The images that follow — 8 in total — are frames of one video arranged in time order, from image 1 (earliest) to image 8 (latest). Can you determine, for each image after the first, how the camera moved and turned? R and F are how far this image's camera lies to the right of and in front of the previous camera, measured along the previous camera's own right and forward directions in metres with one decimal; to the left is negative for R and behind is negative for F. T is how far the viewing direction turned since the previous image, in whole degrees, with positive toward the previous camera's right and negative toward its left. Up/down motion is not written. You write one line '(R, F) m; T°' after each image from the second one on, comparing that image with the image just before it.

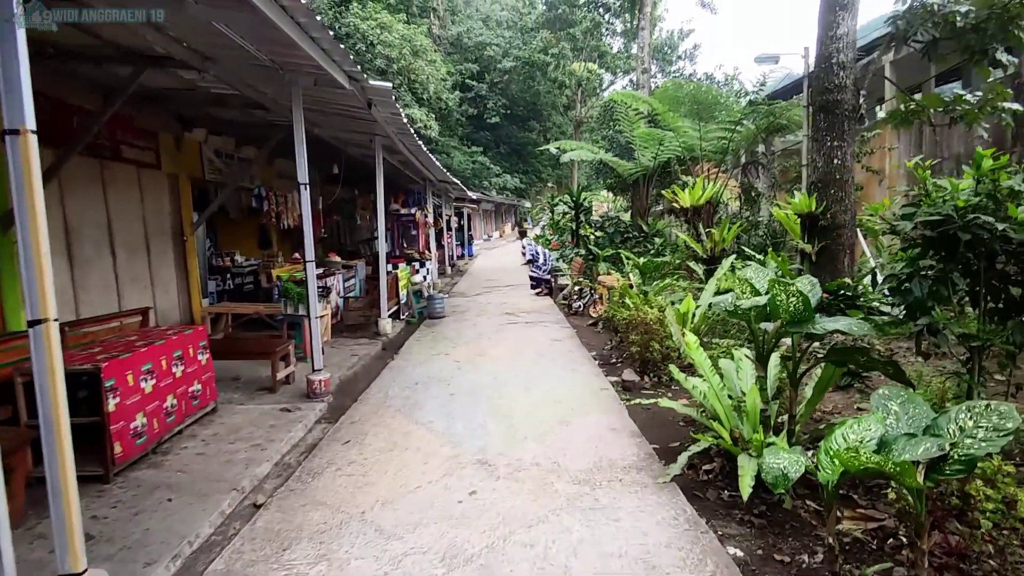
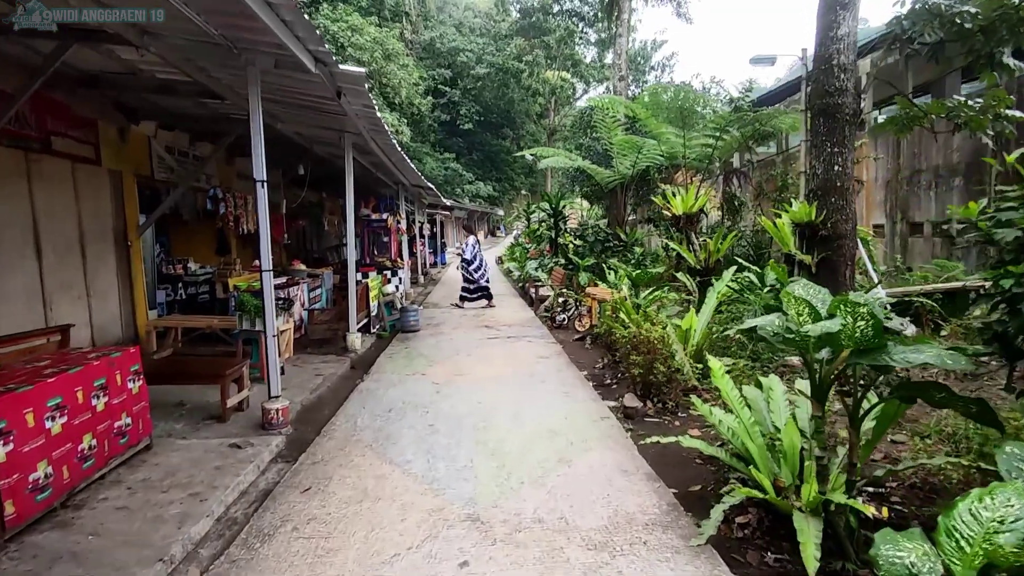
(-0.1, +0.5) m; +3°
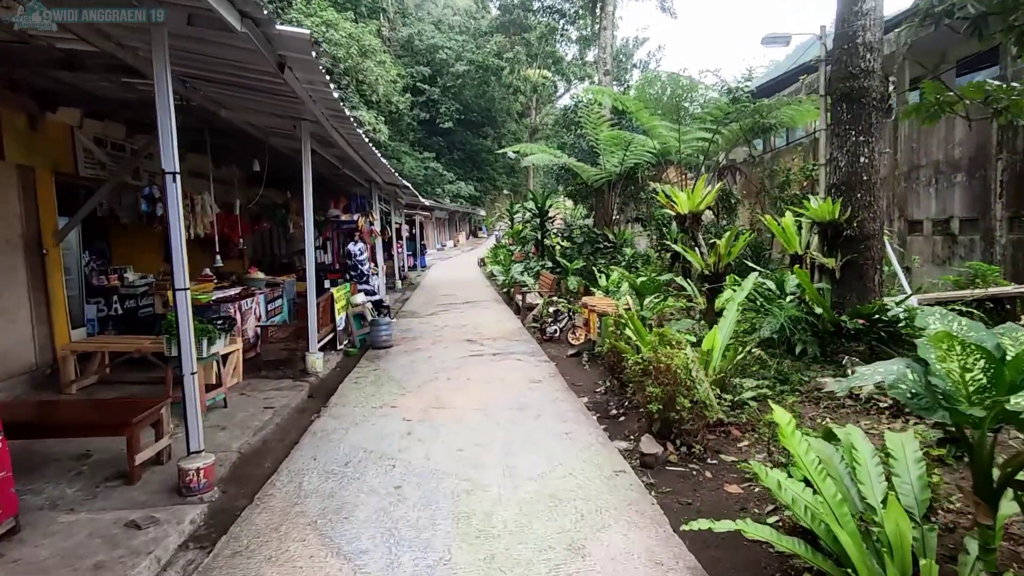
(0.0, +0.8) m; +2°
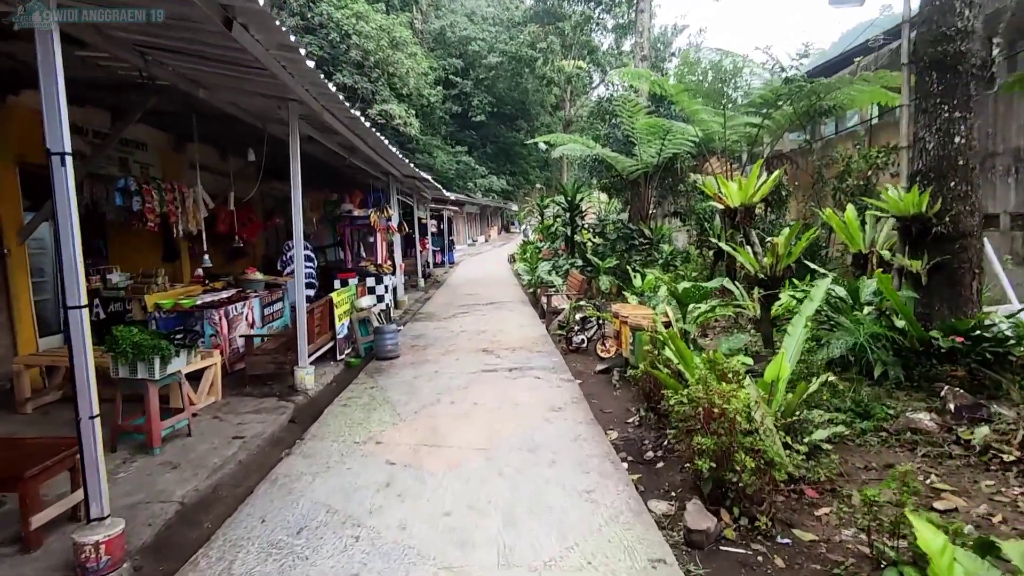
(+0.1, +0.8) m; -3°
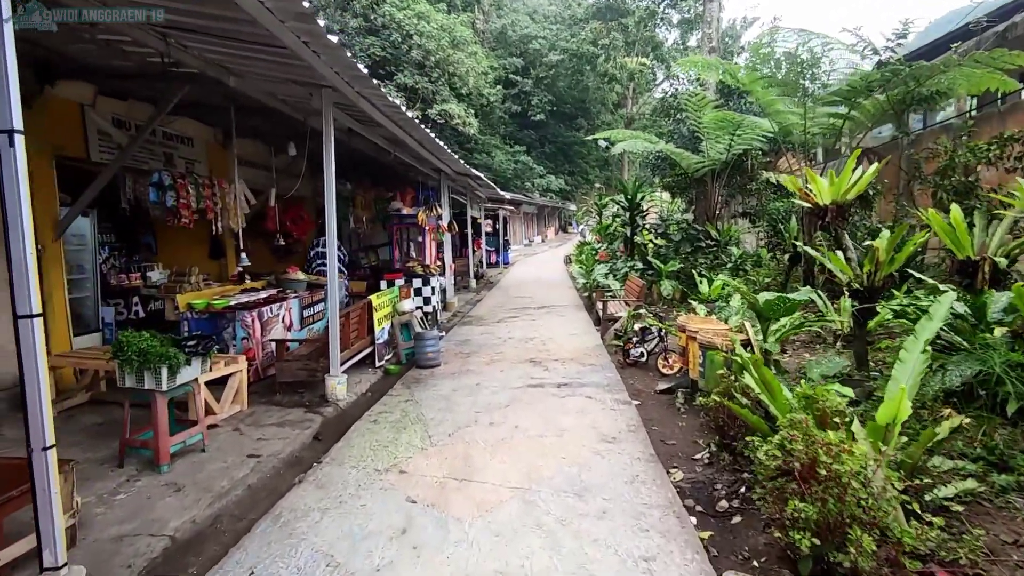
(+0.1, +0.5) m; -6°
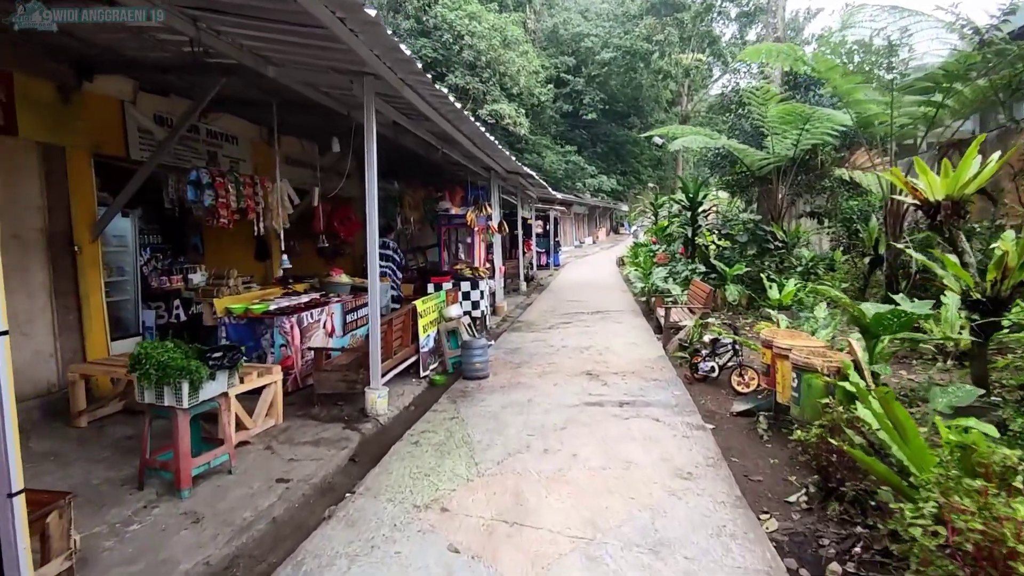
(-0.1, +0.4) m; -5°
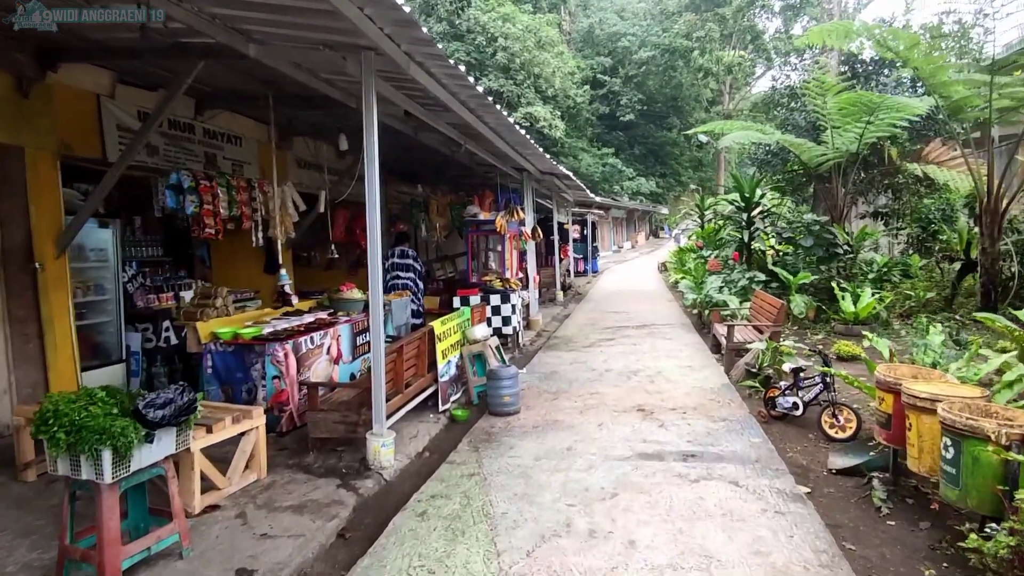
(0.0, +0.8) m; -4°
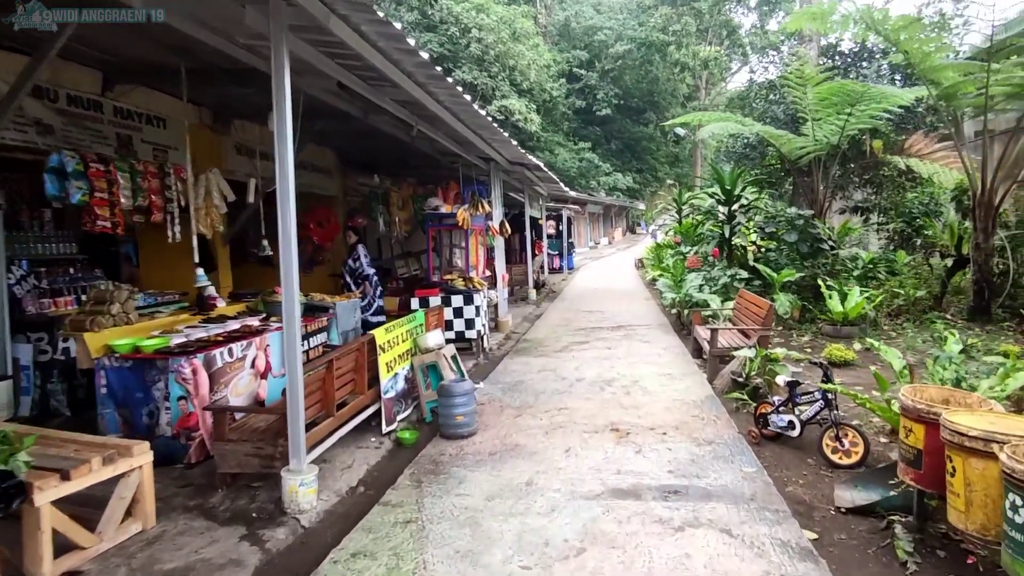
(+0.1, +0.6) m; +2°
